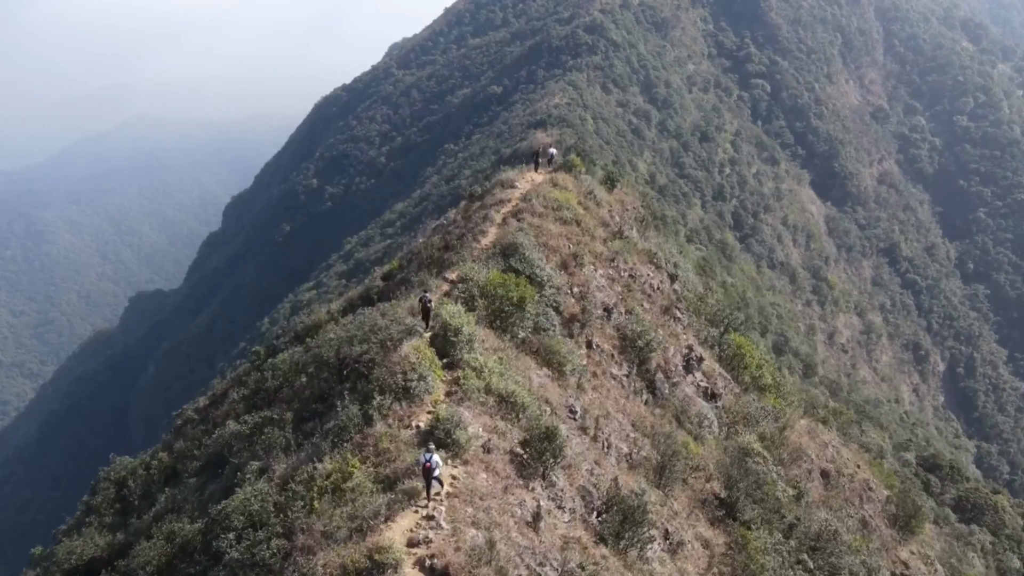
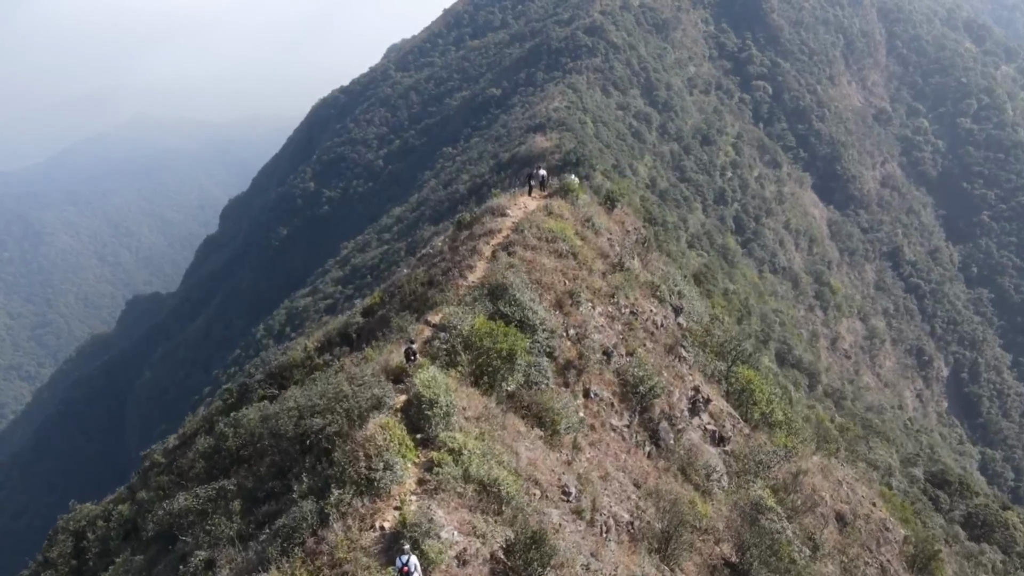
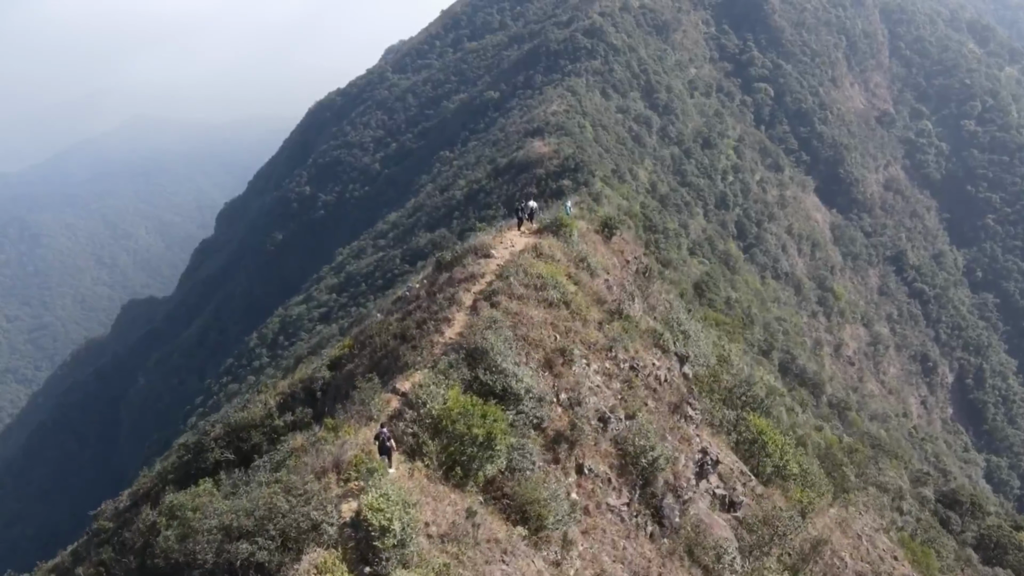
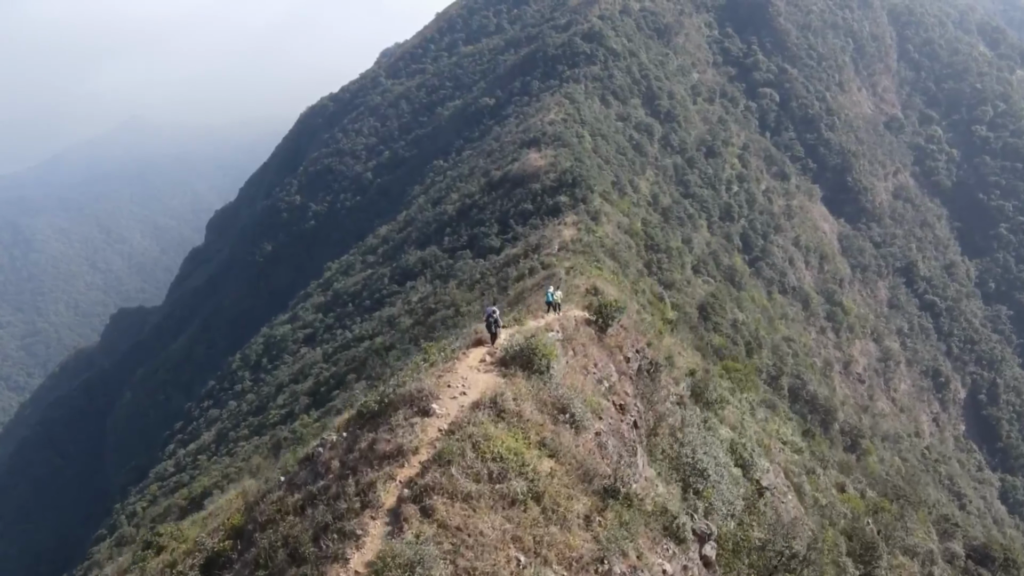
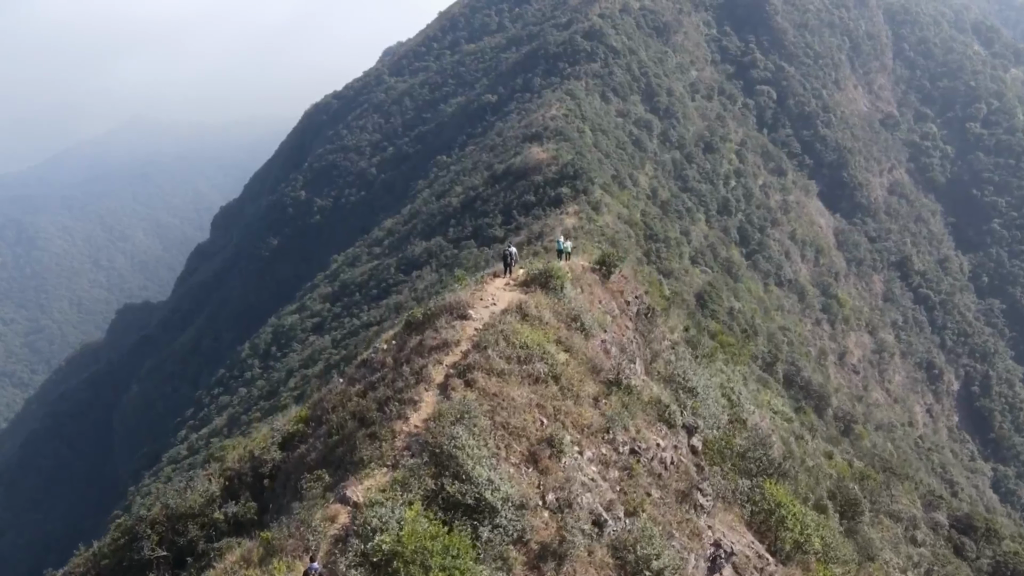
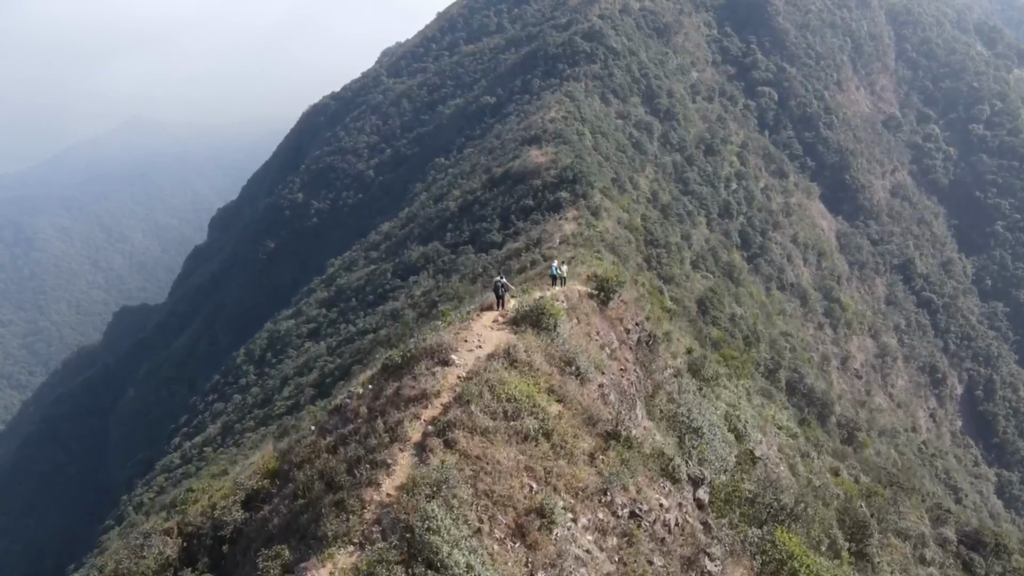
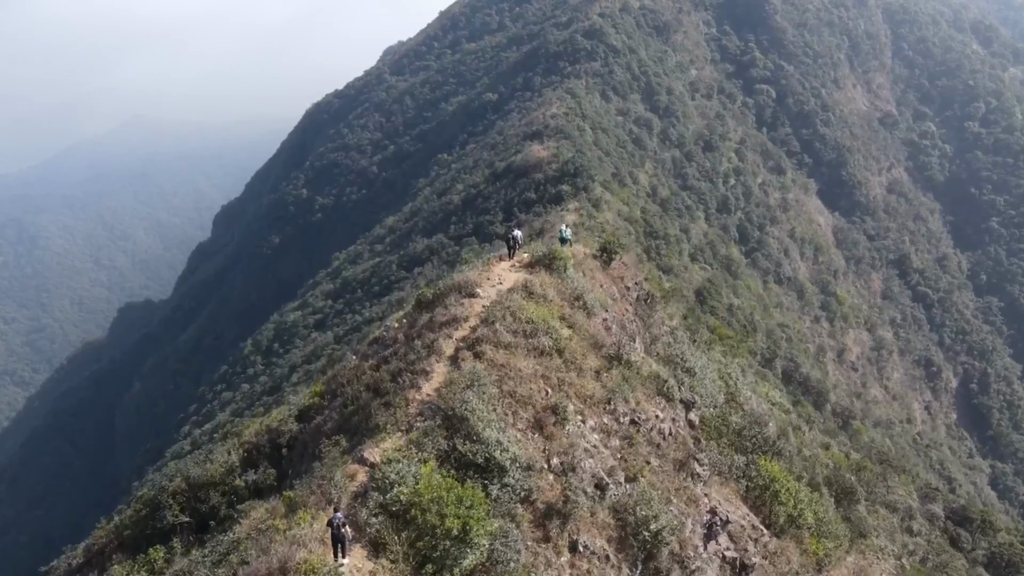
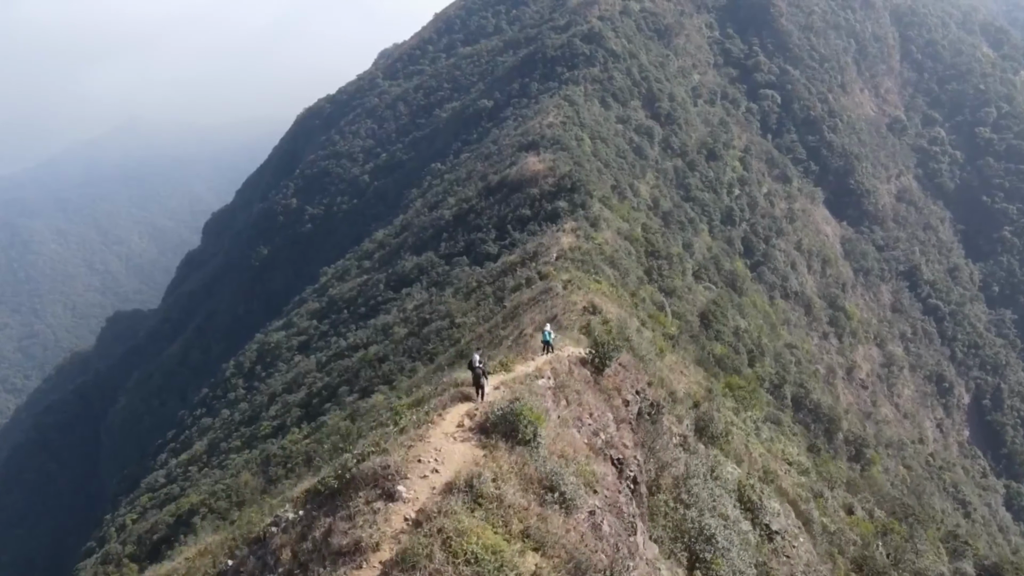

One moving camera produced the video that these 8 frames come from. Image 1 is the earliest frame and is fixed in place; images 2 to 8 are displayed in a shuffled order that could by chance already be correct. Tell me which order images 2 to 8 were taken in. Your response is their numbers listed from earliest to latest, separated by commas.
2, 3, 7, 5, 6, 4, 8
